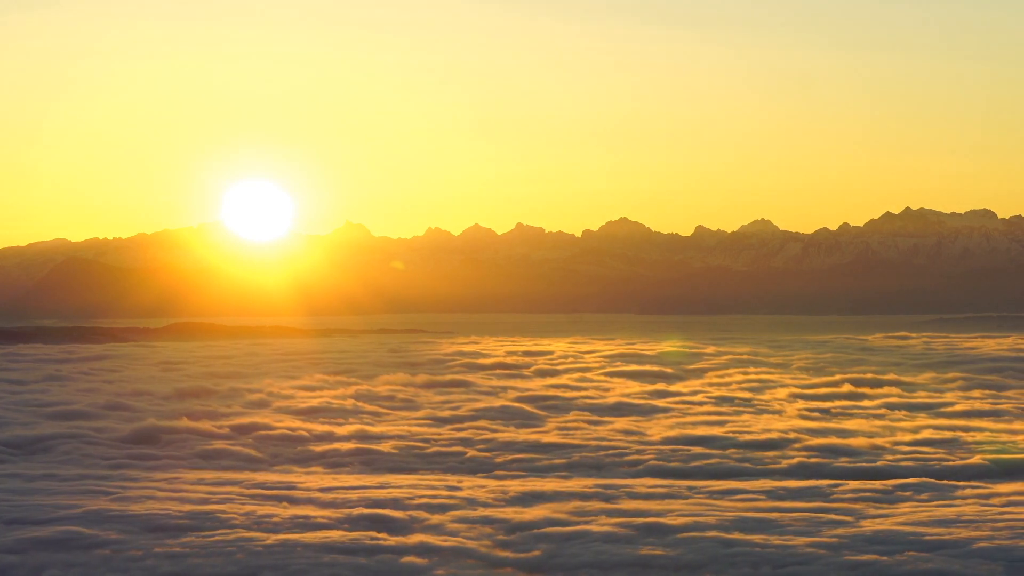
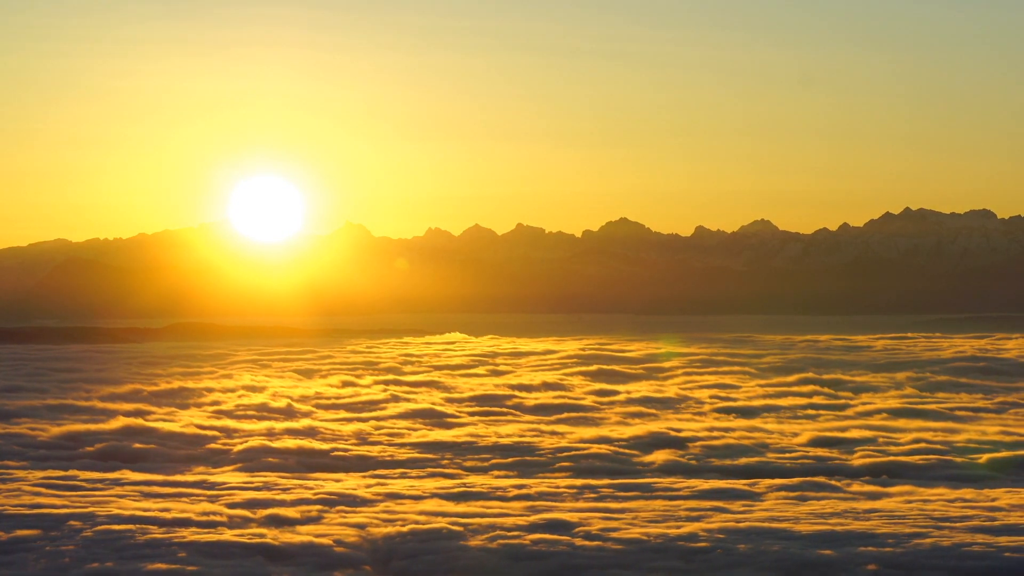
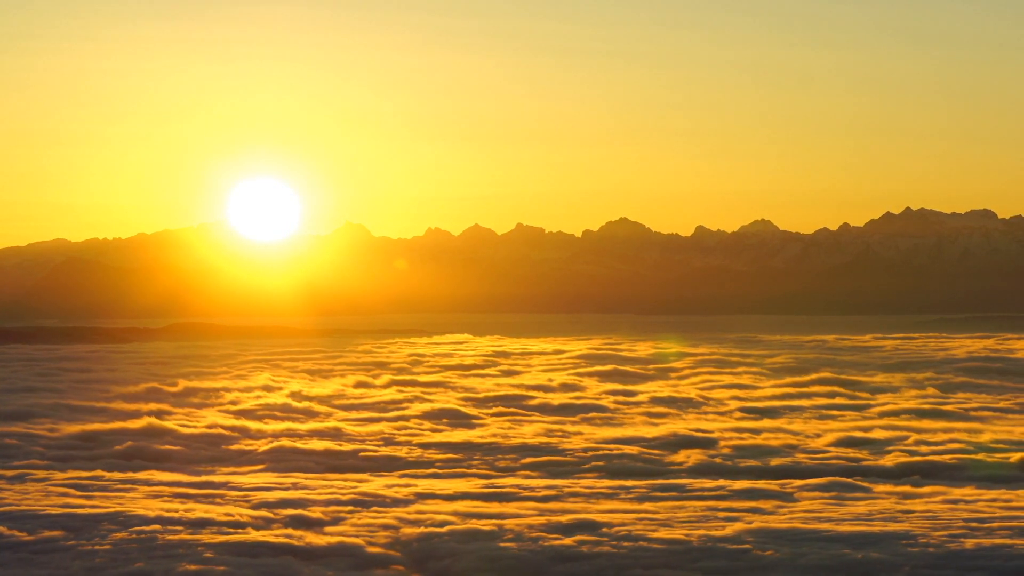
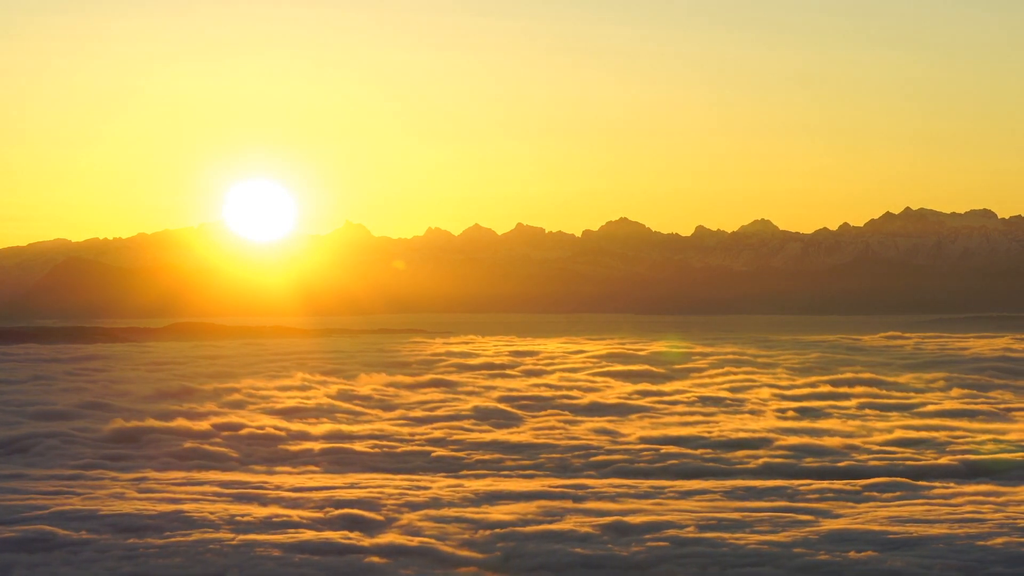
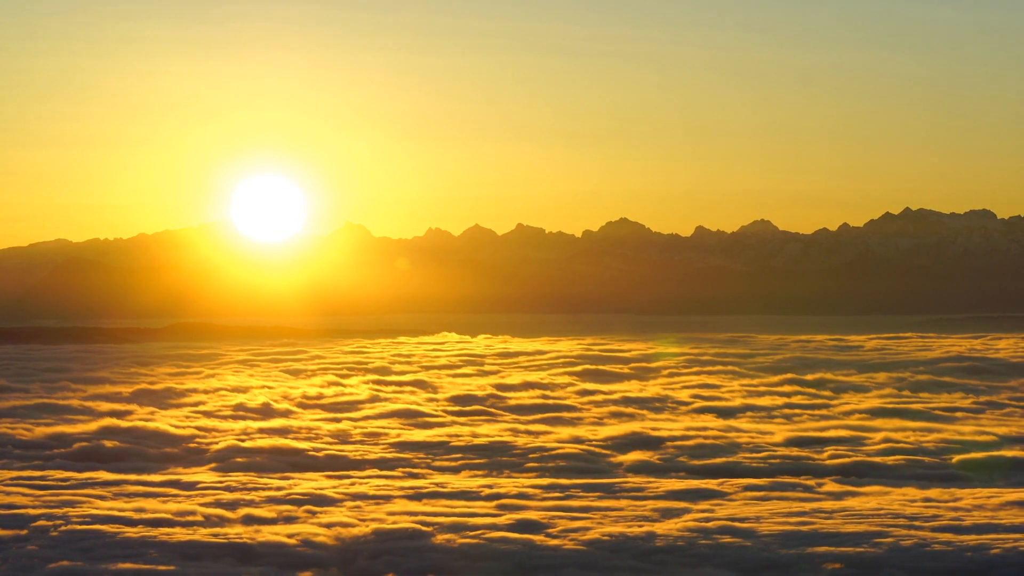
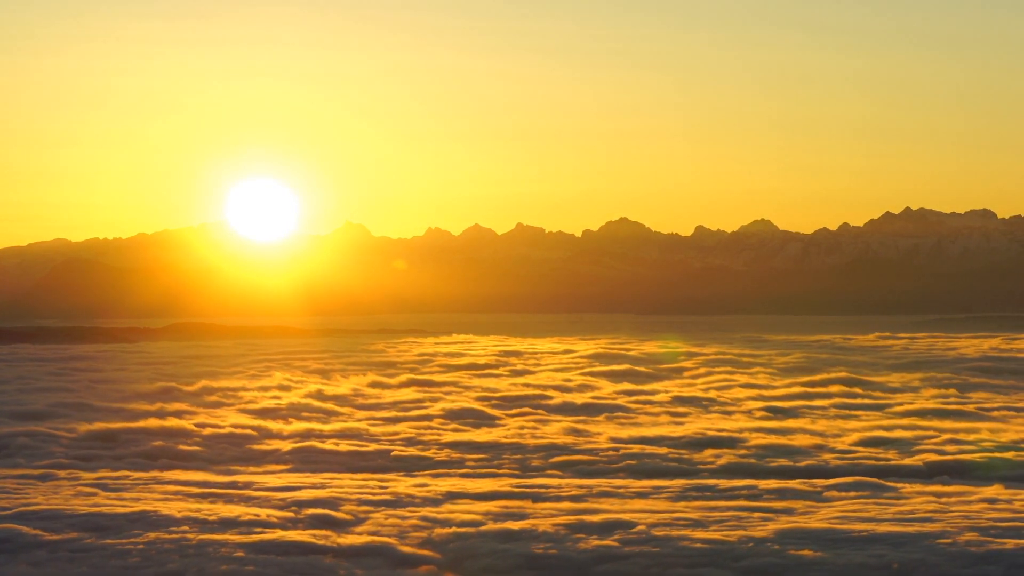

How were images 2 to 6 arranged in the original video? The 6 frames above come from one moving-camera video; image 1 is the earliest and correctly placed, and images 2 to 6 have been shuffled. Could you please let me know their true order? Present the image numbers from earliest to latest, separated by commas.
4, 6, 3, 2, 5
